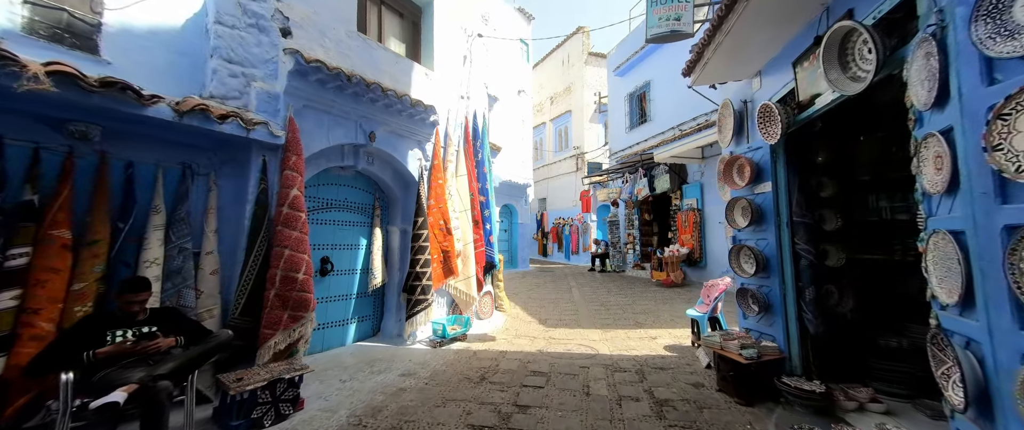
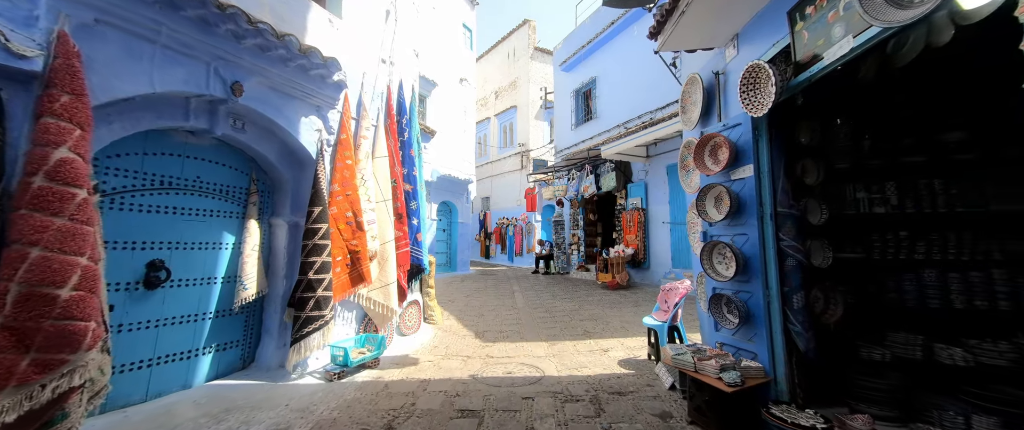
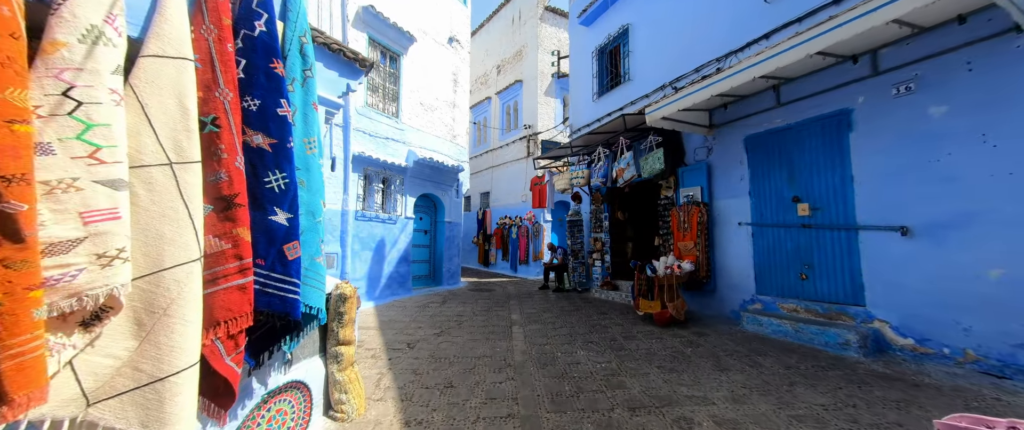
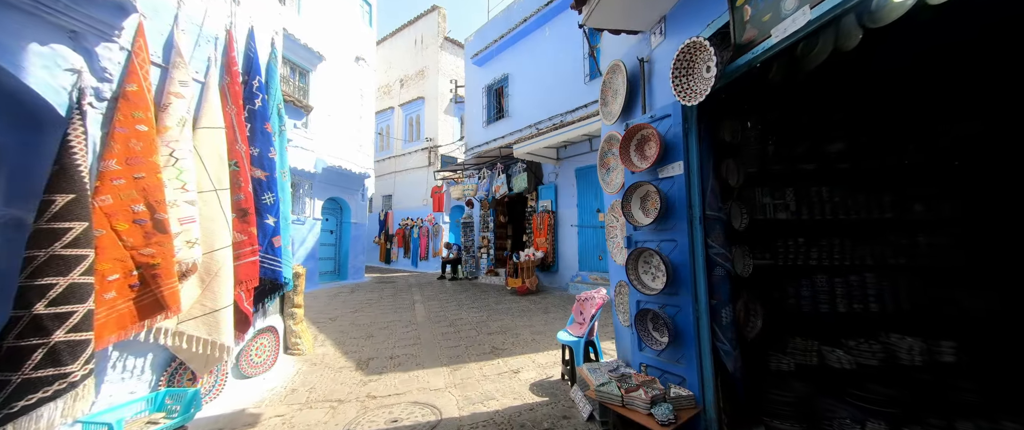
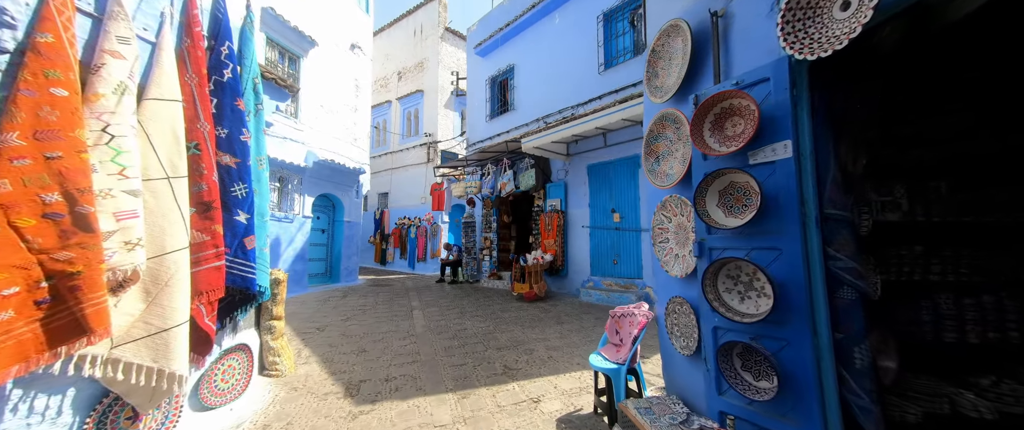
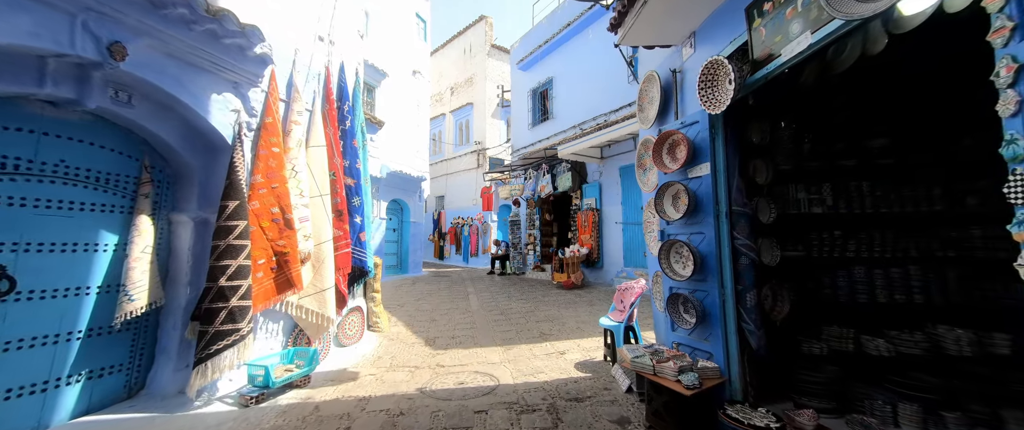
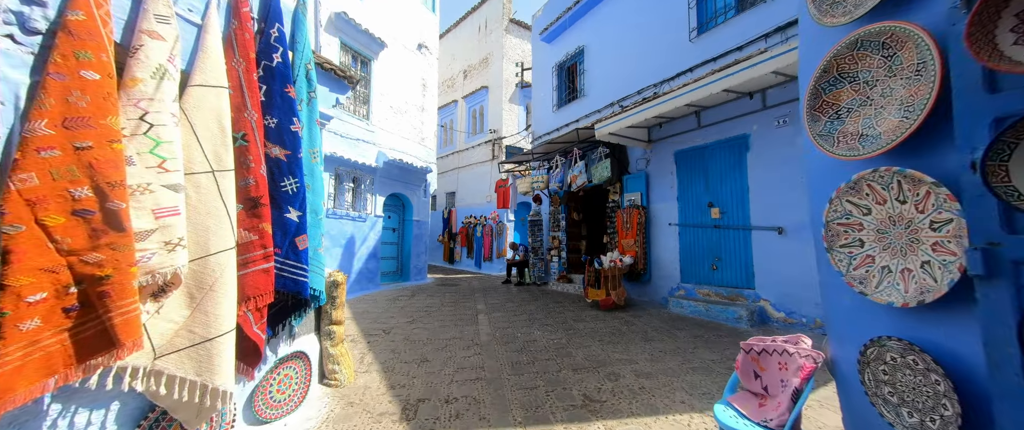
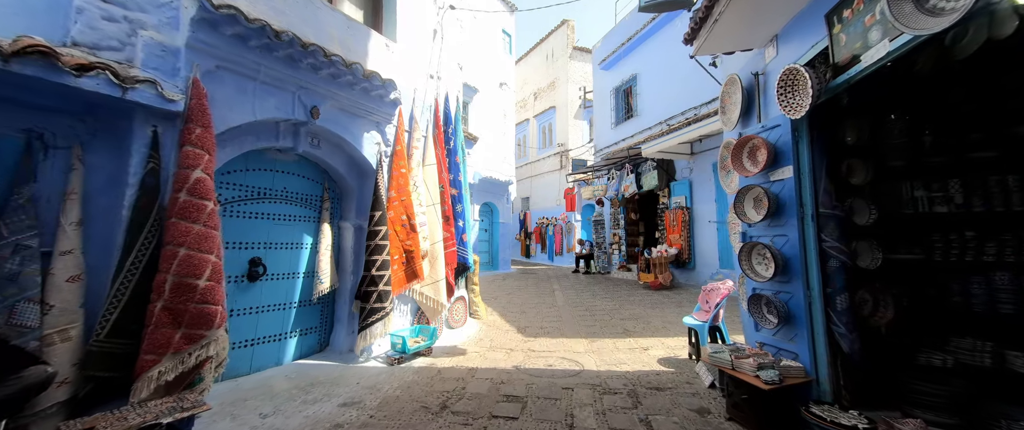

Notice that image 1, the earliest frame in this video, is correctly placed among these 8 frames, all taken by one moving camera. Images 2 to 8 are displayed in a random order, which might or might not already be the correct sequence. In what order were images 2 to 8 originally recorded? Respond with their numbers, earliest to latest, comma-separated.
8, 2, 6, 4, 5, 7, 3
